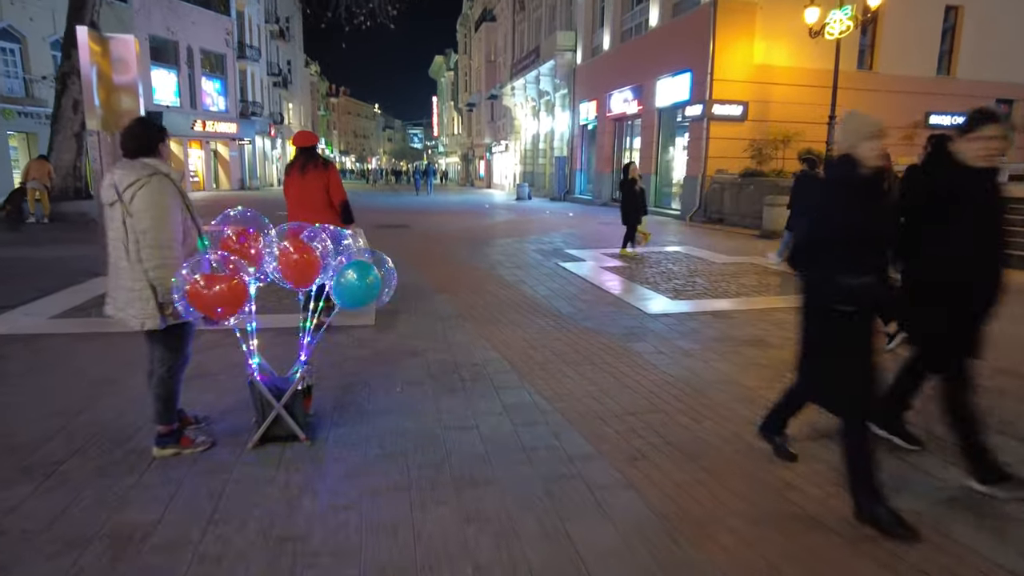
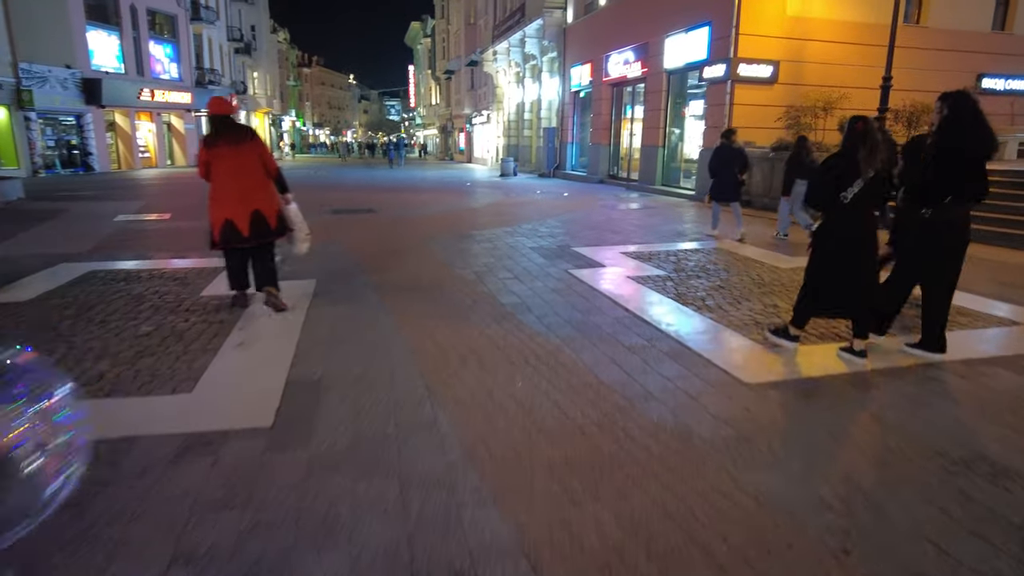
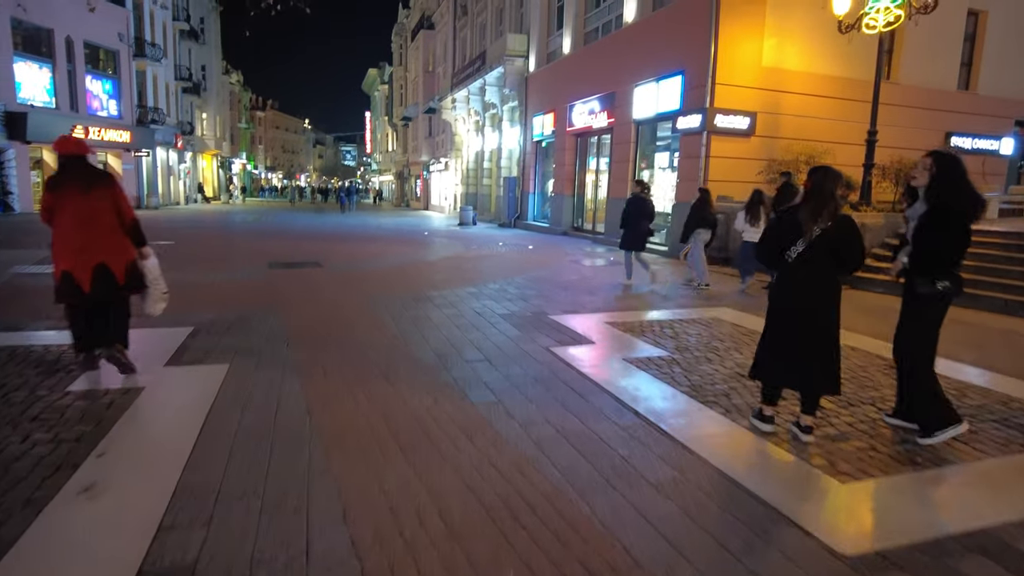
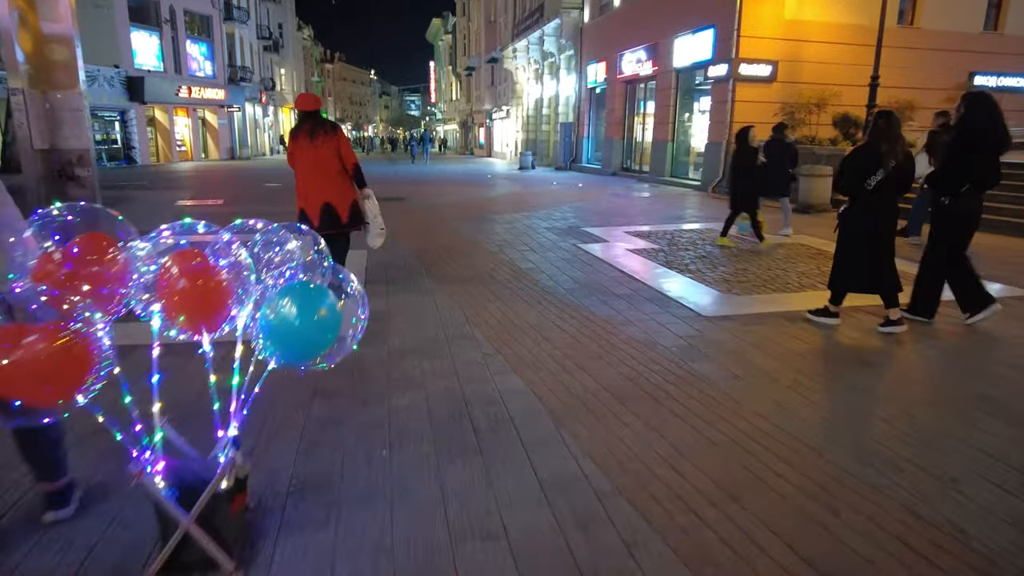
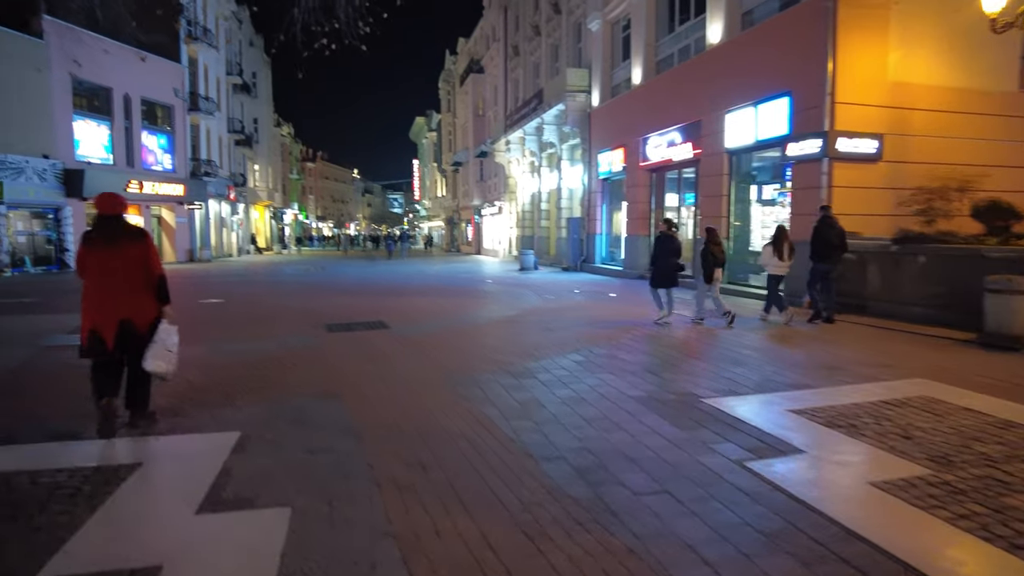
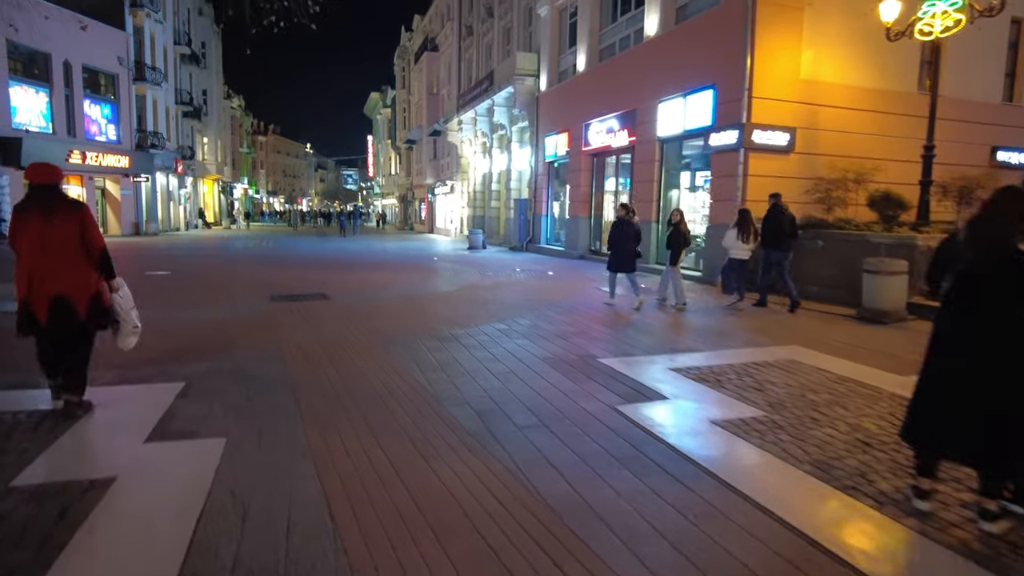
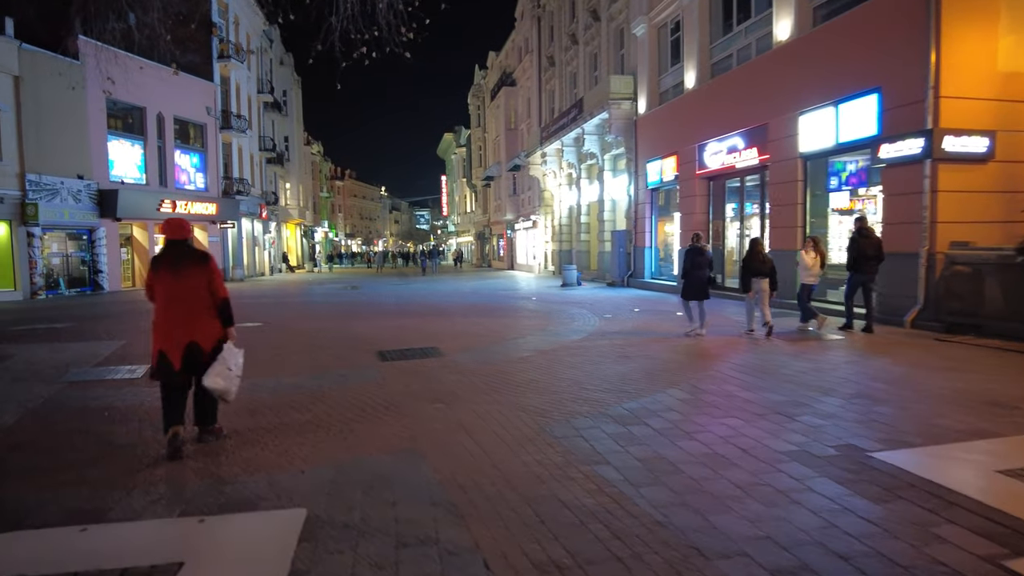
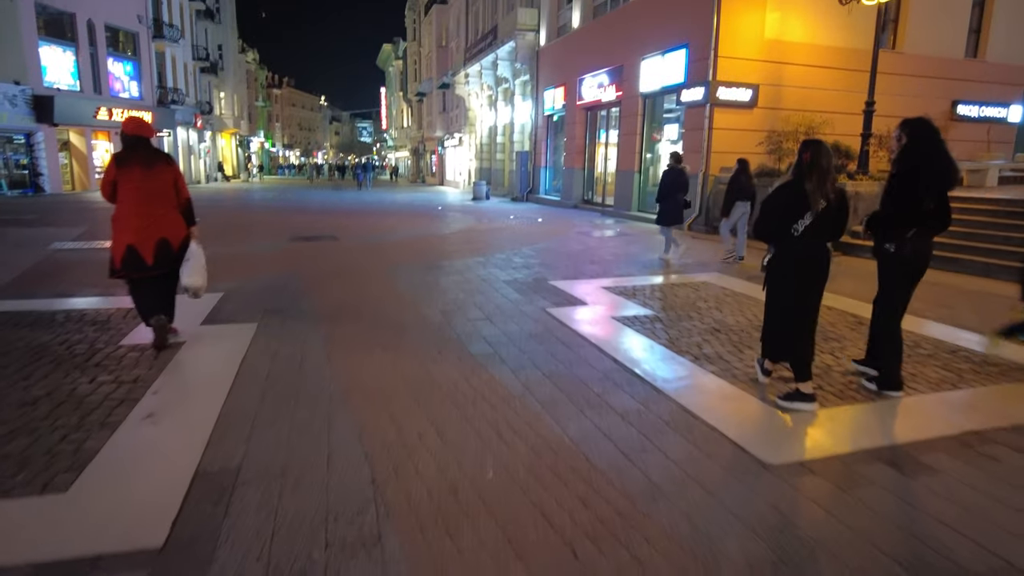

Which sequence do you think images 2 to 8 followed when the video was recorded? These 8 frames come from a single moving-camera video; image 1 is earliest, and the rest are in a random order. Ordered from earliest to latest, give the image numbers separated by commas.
4, 2, 8, 3, 6, 5, 7
